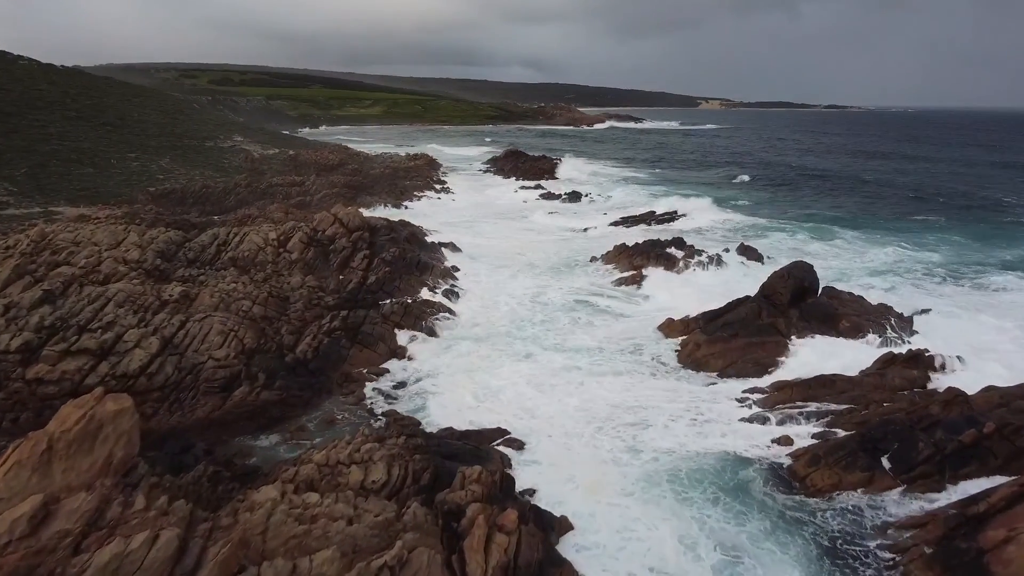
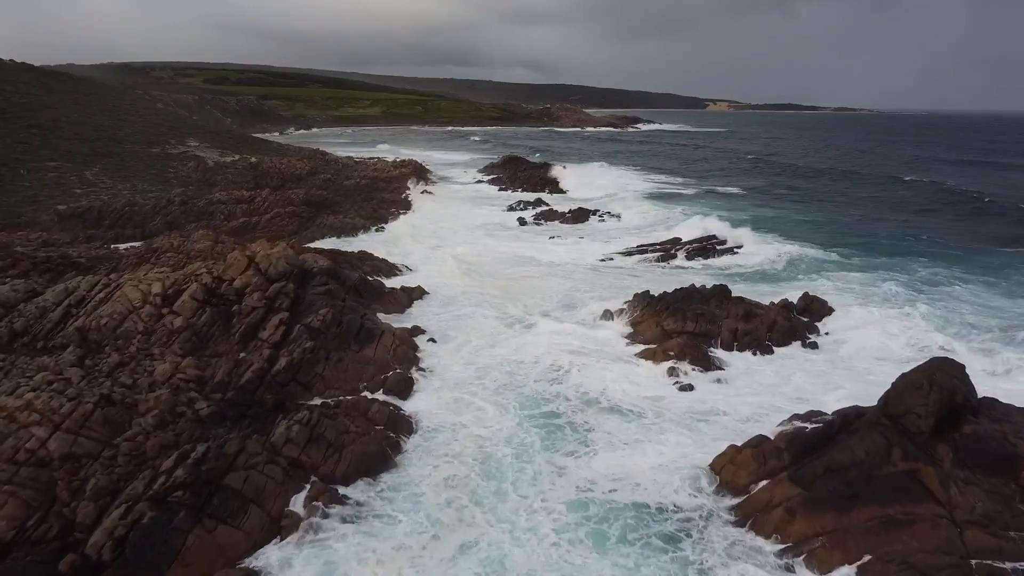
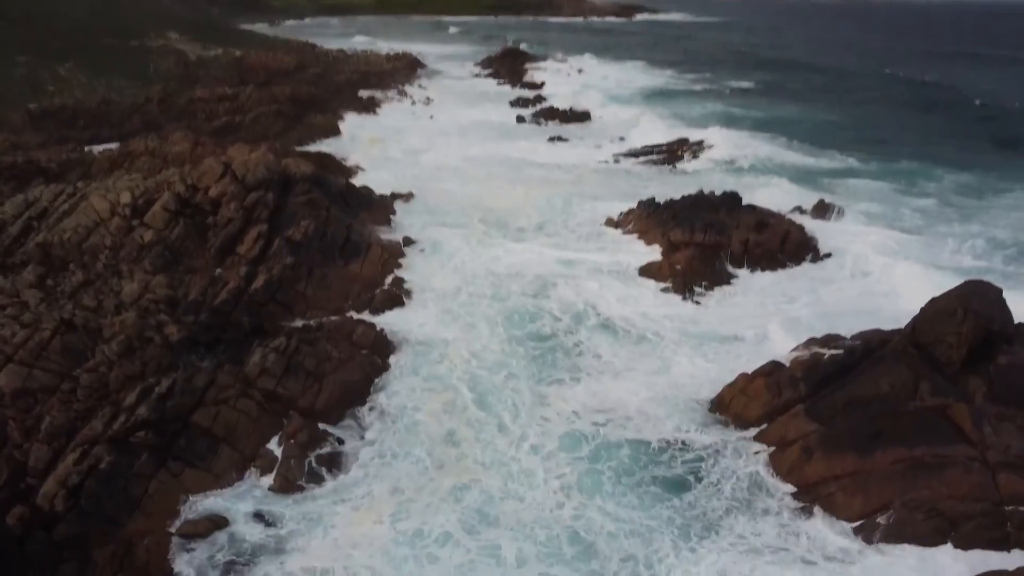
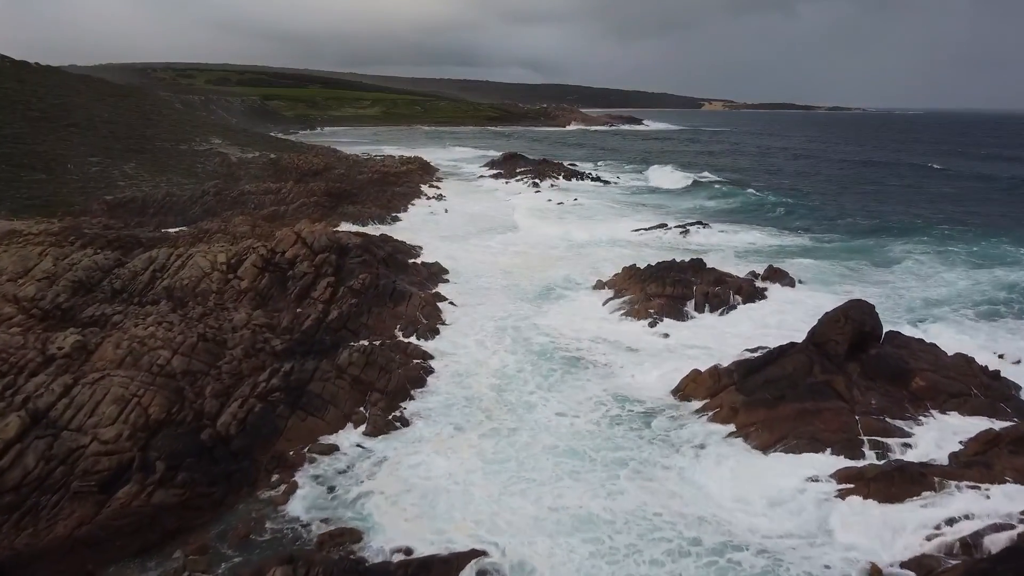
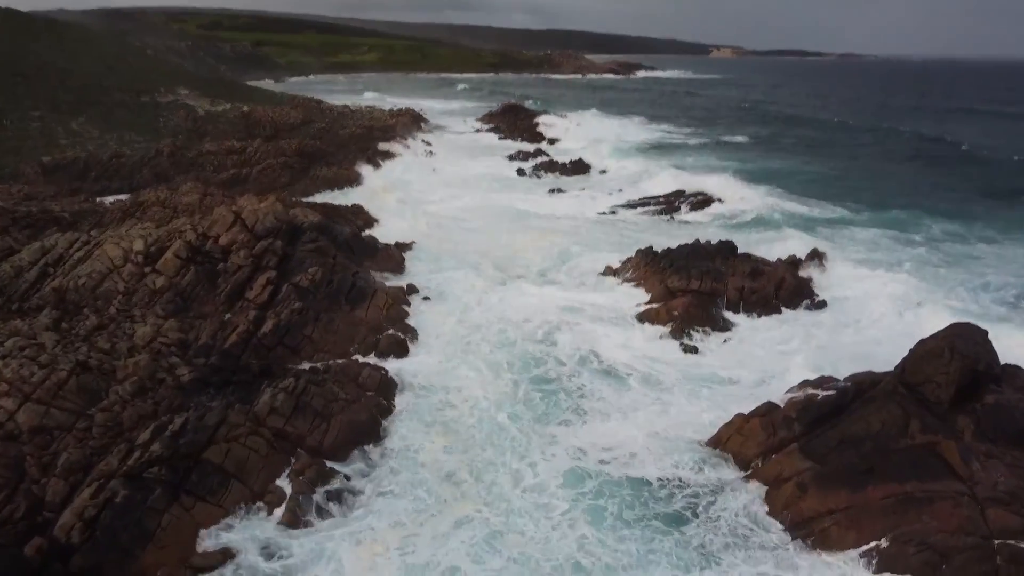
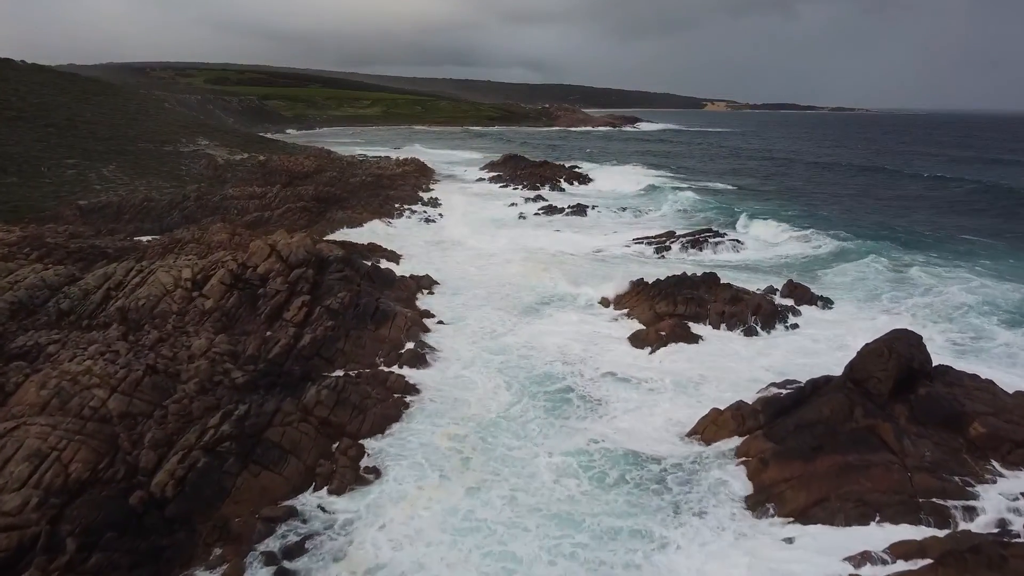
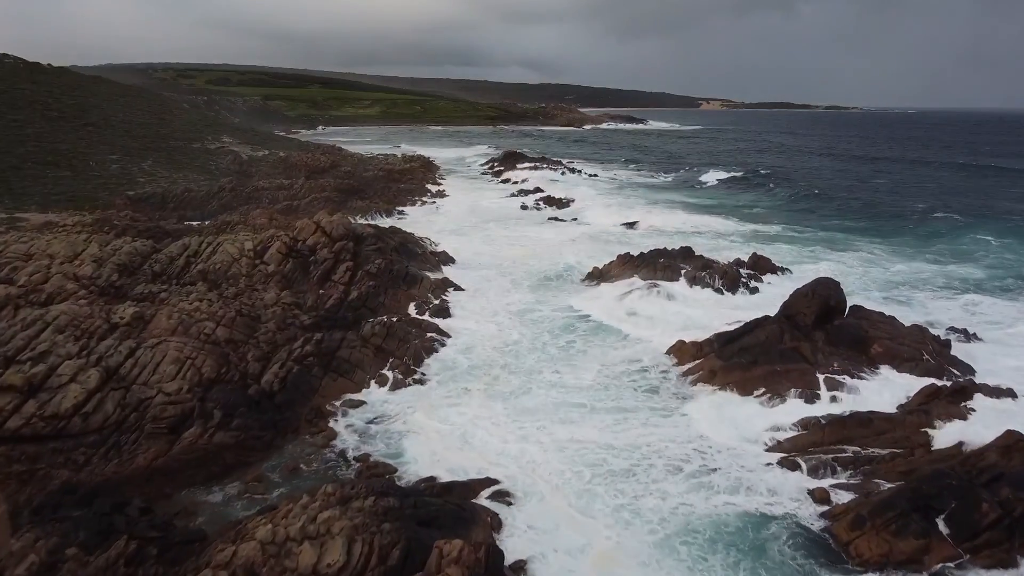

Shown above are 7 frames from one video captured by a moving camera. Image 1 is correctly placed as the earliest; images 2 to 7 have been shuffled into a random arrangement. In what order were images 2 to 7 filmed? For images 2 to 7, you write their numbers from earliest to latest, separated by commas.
7, 4, 6, 2, 5, 3
